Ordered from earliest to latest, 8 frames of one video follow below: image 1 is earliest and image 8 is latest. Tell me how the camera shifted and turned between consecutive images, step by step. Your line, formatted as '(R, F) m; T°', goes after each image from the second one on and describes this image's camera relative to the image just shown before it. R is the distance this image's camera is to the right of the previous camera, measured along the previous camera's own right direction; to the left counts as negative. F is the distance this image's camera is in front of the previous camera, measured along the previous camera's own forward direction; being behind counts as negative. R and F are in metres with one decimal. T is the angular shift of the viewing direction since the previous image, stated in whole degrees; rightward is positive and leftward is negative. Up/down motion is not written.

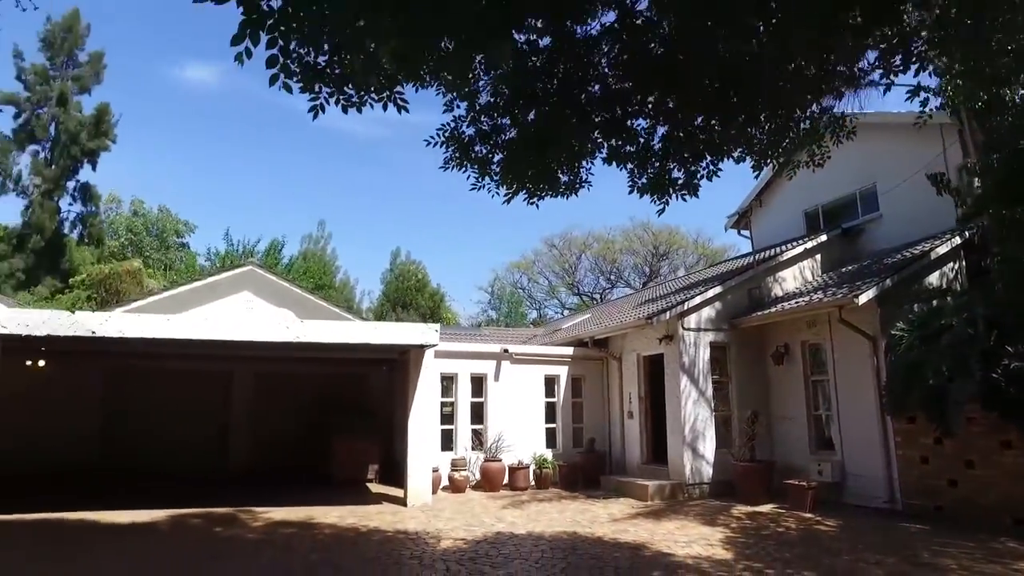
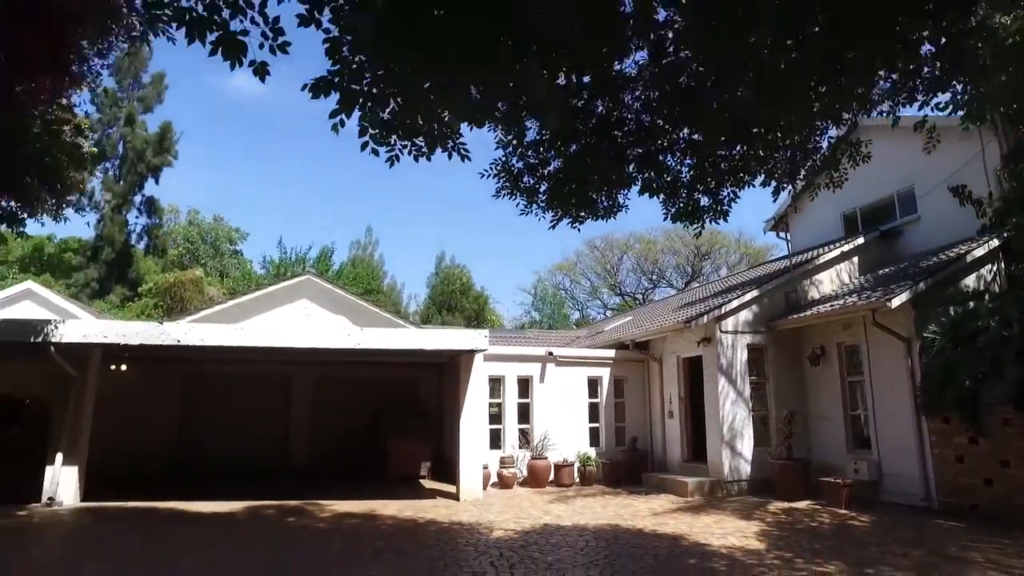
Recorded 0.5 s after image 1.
(0.0, -0.6) m; -4°
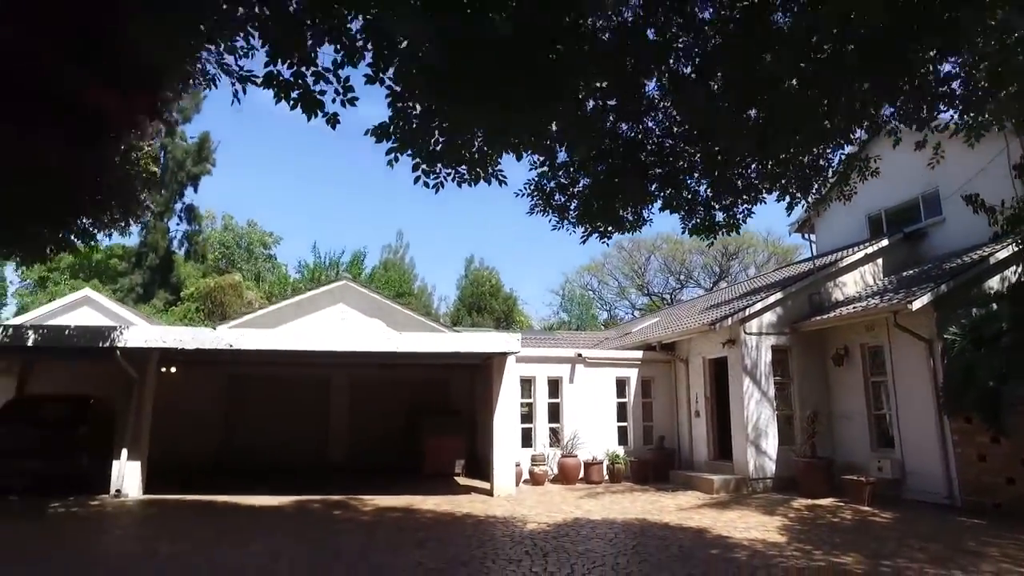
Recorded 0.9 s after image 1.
(0.0, -0.5) m; -2°
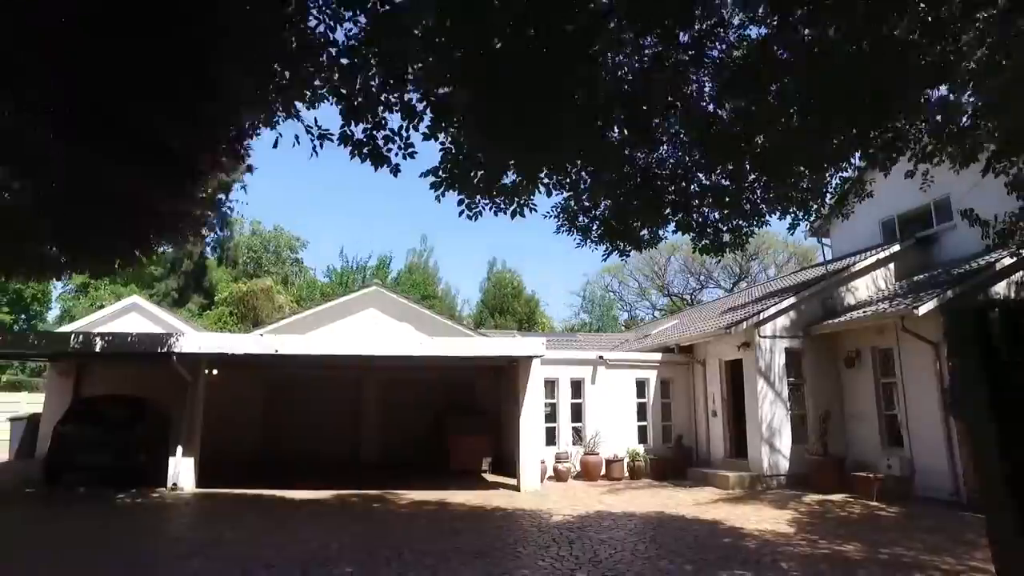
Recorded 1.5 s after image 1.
(-0.1, -0.7) m; -2°
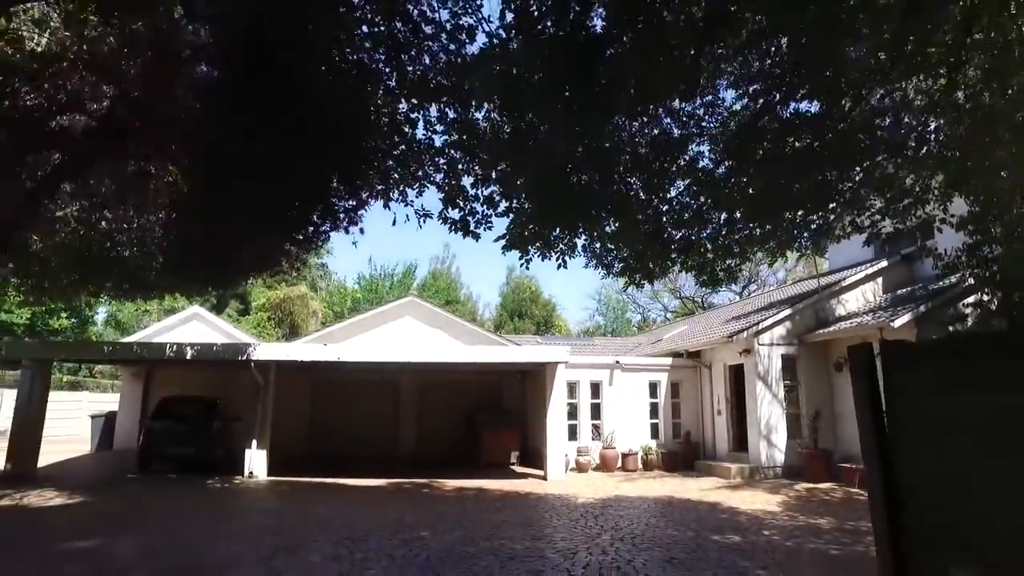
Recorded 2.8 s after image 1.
(-0.3, -1.7) m; -1°
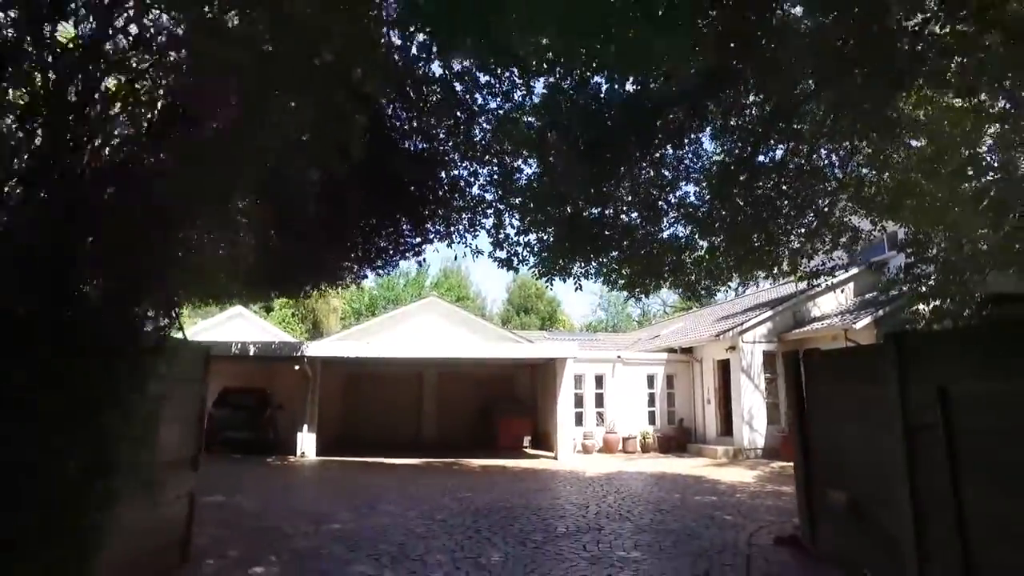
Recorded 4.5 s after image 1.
(-0.3, -1.9) m; 0°
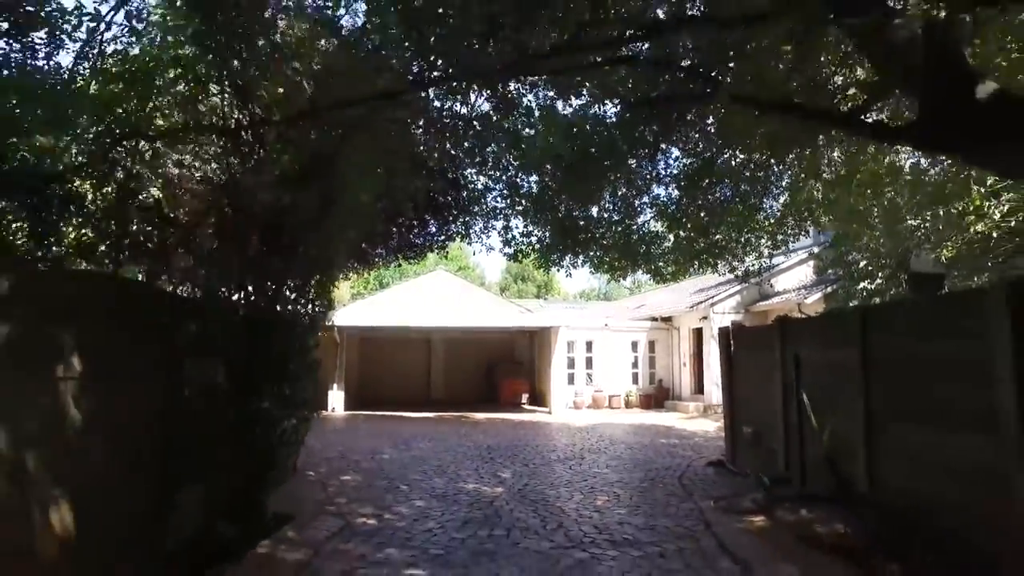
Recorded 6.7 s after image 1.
(-0.1, -2.2) m; 0°
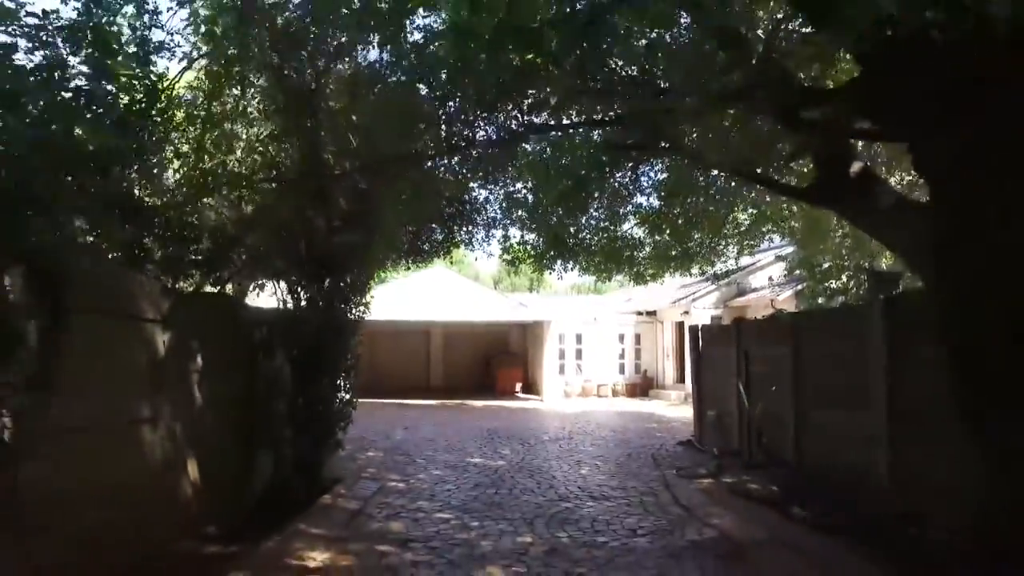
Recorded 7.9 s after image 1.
(-0.1, -1.3) m; +1°
